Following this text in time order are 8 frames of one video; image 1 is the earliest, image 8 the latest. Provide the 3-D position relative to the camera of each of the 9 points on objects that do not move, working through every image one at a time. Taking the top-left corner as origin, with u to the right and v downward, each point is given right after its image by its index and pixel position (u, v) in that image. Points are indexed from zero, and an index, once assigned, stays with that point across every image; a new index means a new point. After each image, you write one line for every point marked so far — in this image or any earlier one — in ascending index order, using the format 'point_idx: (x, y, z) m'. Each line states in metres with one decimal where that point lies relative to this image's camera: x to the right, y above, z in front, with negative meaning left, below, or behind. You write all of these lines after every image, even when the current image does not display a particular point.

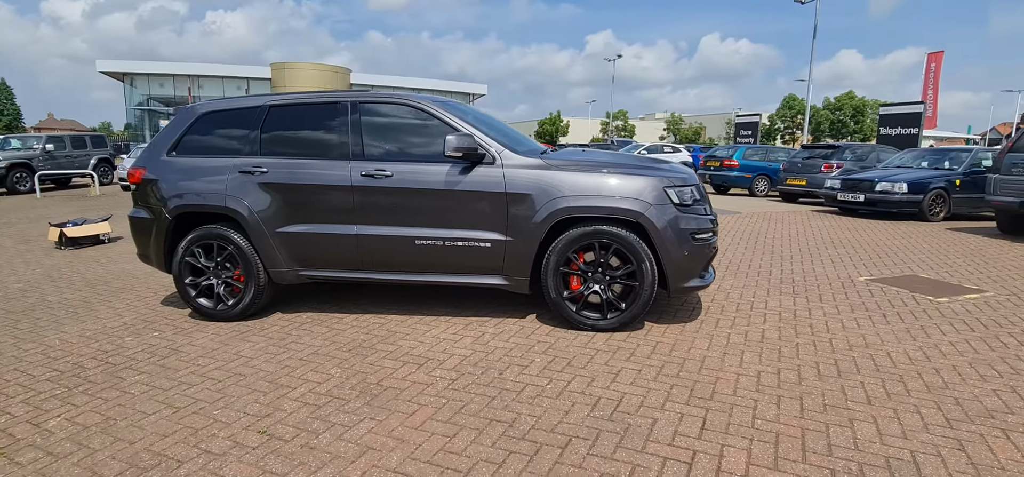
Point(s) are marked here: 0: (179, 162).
0: (-2.5, +0.6, +4.3) m
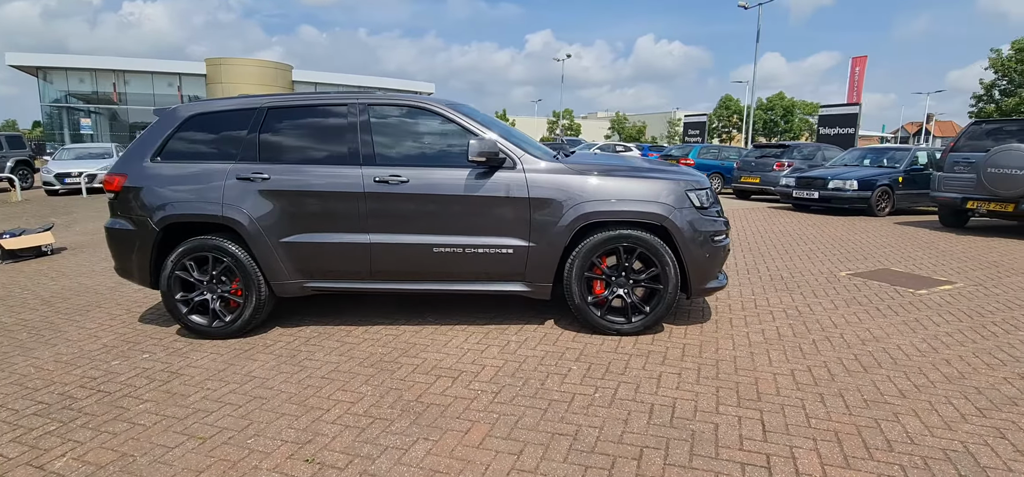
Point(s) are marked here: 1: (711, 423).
0: (-2.4, +0.5, +3.9) m
1: (+1.0, -0.9, +2.6) m
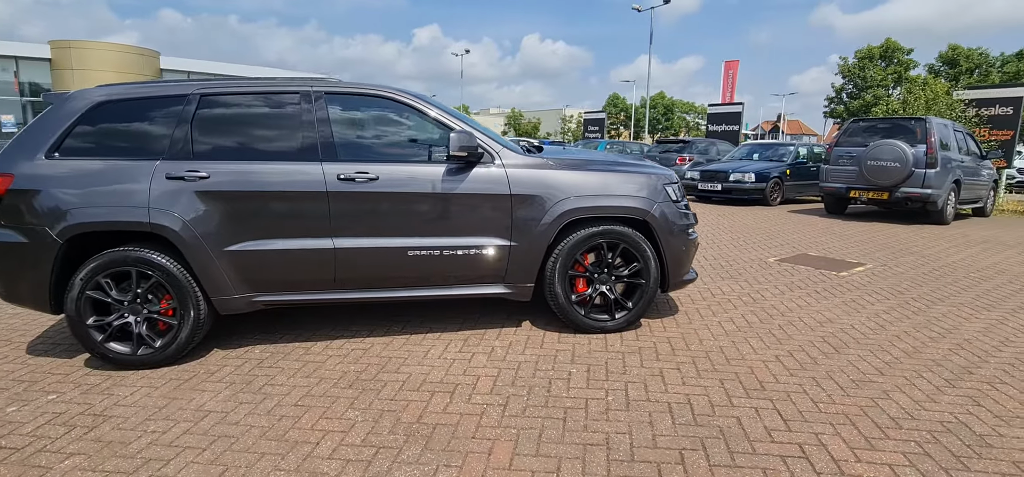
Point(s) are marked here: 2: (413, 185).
0: (-2.6, +0.4, +3.2) m
1: (+1.1, -0.8, +2.6) m
2: (-0.6, +0.3, +3.4) m
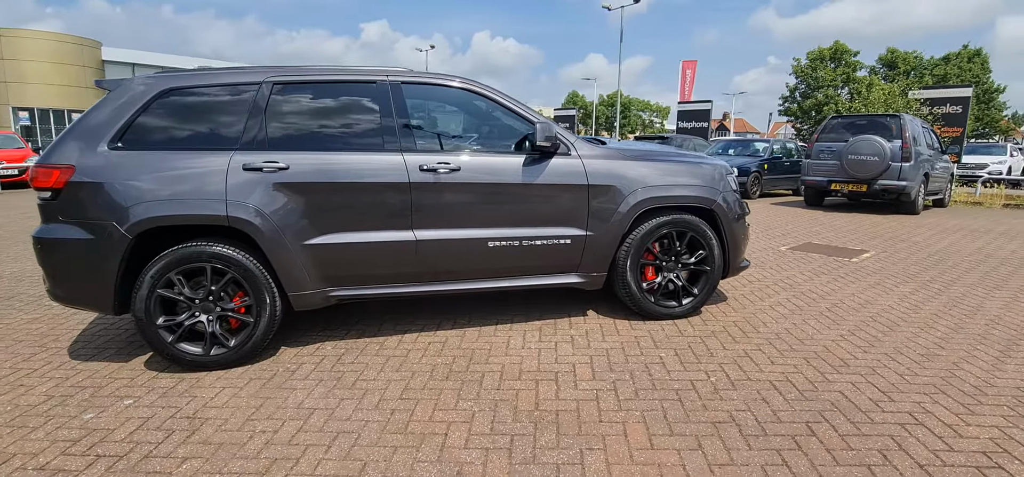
0: (-2.1, +0.5, +3.1) m
1: (+1.6, -0.8, +2.8) m
2: (-0.1, +0.4, +3.4) m
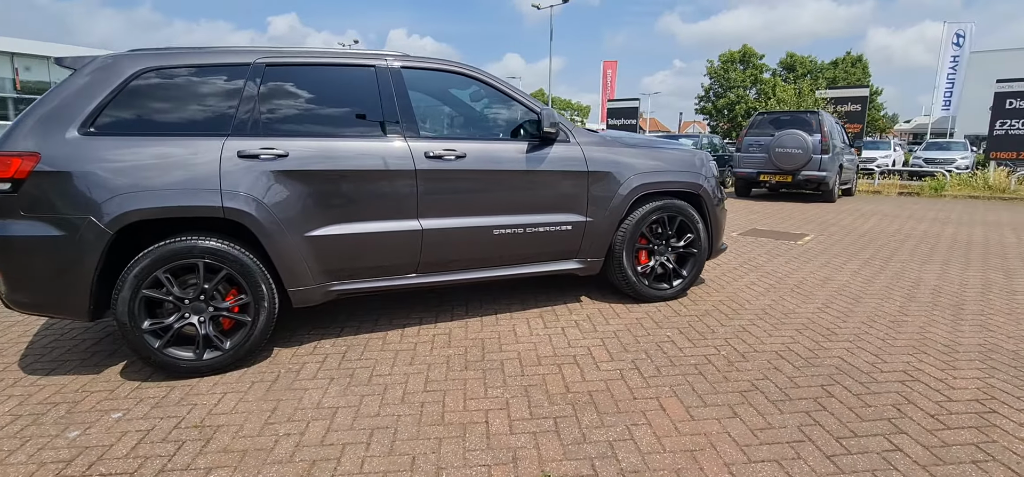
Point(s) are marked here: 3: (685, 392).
0: (-2.0, +0.5, +2.7) m
1: (+1.7, -0.6, +3.0) m
2: (-0.1, +0.5, +3.3) m
3: (+0.8, -0.7, +2.7) m
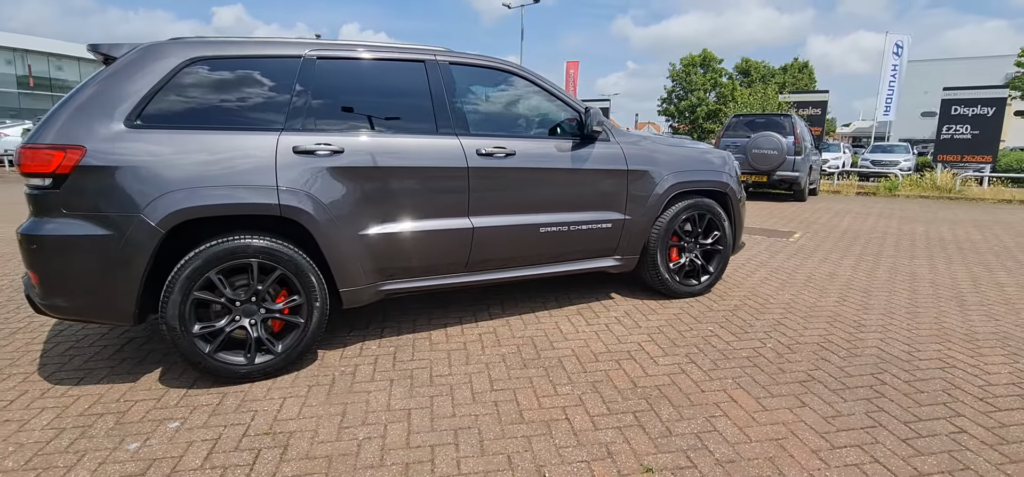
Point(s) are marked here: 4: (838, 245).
0: (-1.6, +0.5, +2.6) m
1: (+2.0, -0.6, +3.2) m
2: (+0.2, +0.5, +3.4) m
3: (+1.2, -0.7, +2.8) m
4: (+3.6, -0.1, +6.1) m
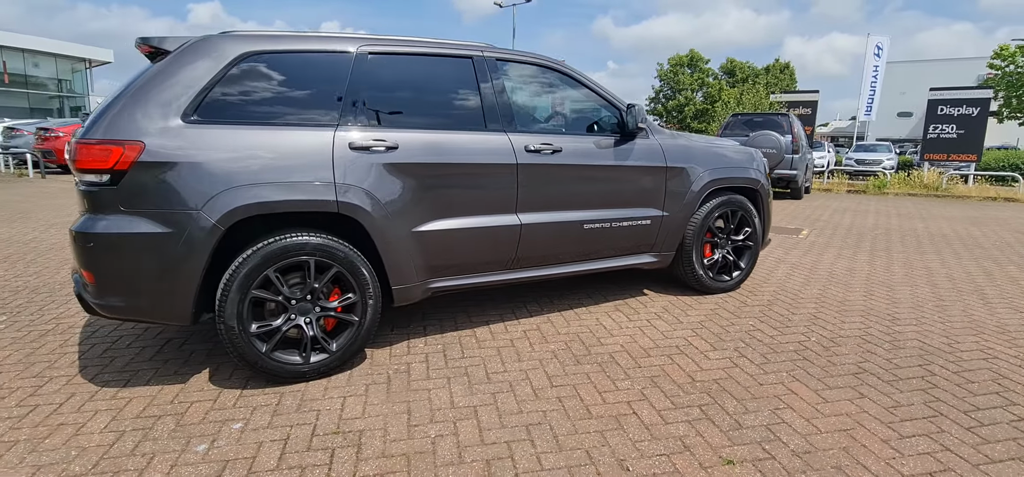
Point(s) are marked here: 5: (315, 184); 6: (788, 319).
0: (-1.4, +0.5, +2.5) m
1: (+2.3, -0.6, +3.2) m
2: (+0.5, +0.5, +3.4) m
3: (+1.5, -0.7, +2.8) m
4: (+3.8, 0.0, +6.3) m
5: (-0.9, +0.3, +2.6) m
6: (+1.8, -0.5, +3.5) m
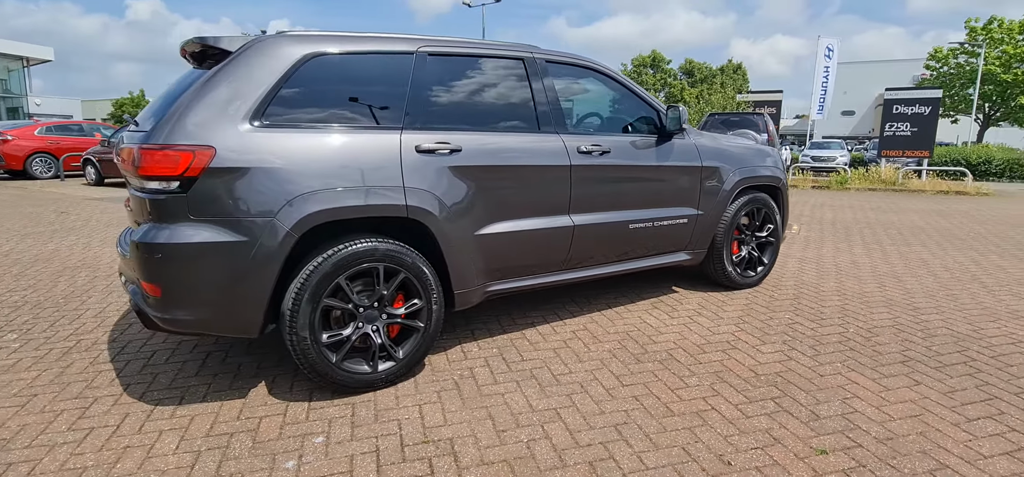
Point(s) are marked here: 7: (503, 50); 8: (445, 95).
0: (-1.0, +0.5, +2.4) m
1: (+2.6, -0.5, +3.4) m
2: (+0.7, +0.5, +3.4) m
3: (+1.8, -0.7, +2.9) m
4: (+3.8, 0.0, +6.5) m
5: (-0.6, +0.2, +2.6) m
6: (+2.0, -0.5, +3.7) m
7: (-0.1, +1.1, +3.1) m
8: (-0.4, +0.7, +2.9) m
